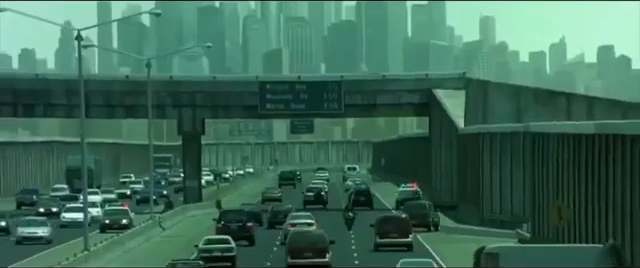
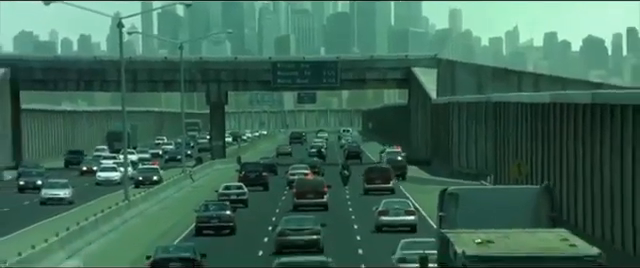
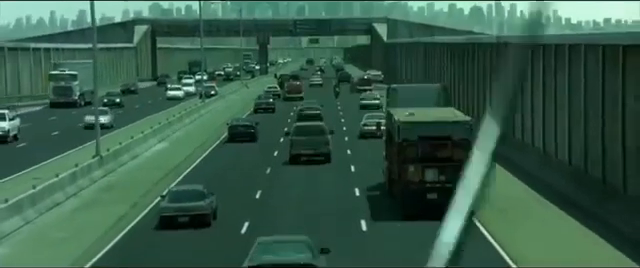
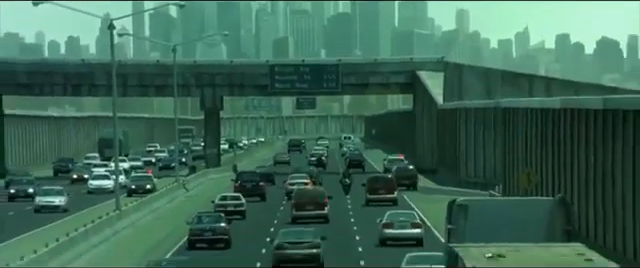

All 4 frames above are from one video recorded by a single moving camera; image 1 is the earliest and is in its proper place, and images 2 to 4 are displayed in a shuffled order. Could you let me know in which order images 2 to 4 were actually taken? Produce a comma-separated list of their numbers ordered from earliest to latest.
4, 2, 3
